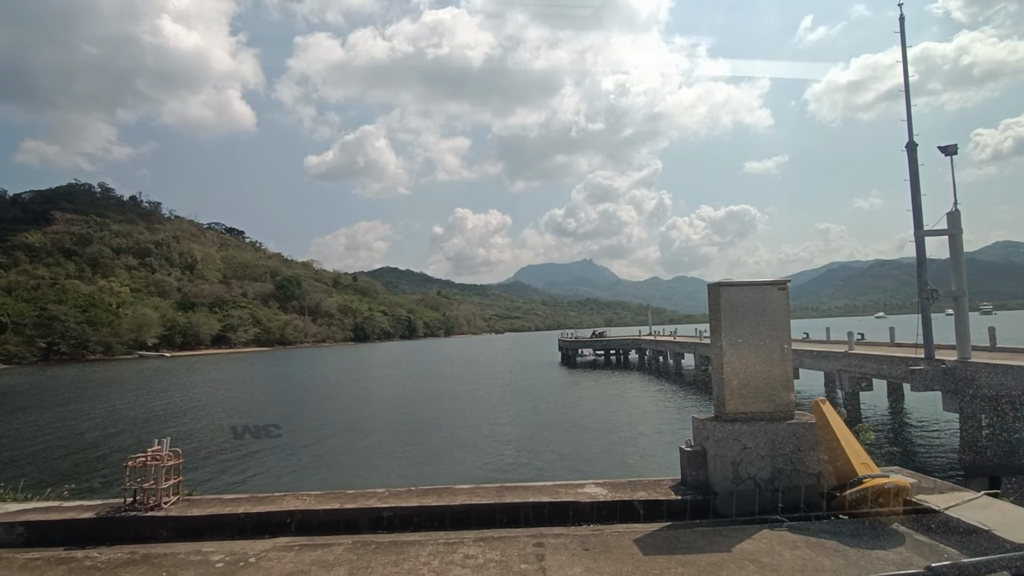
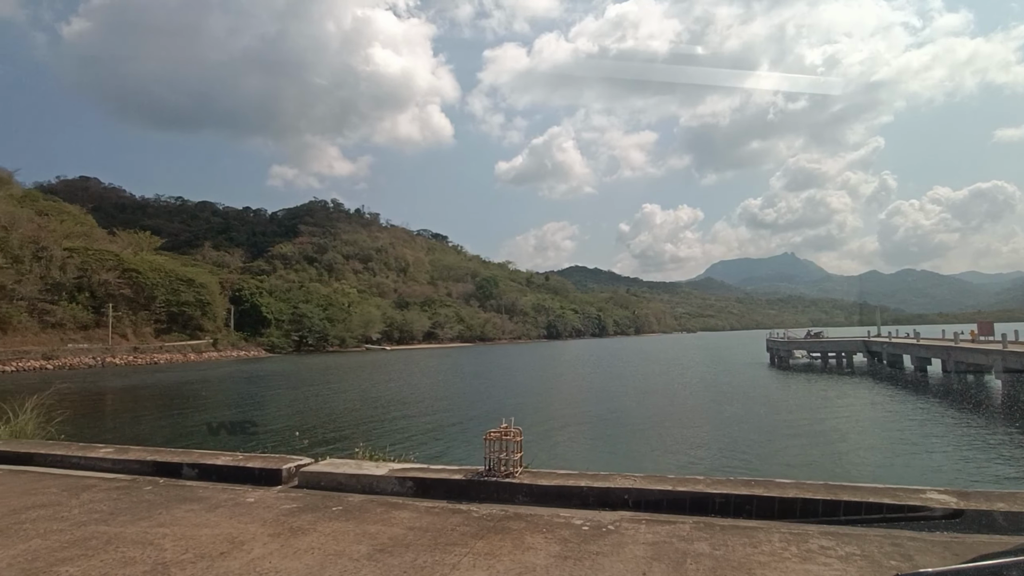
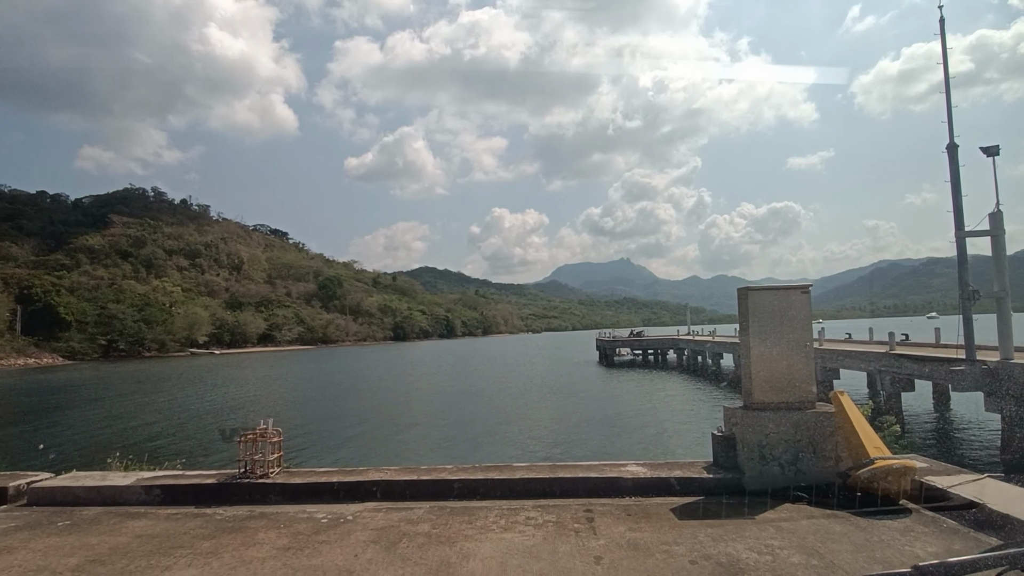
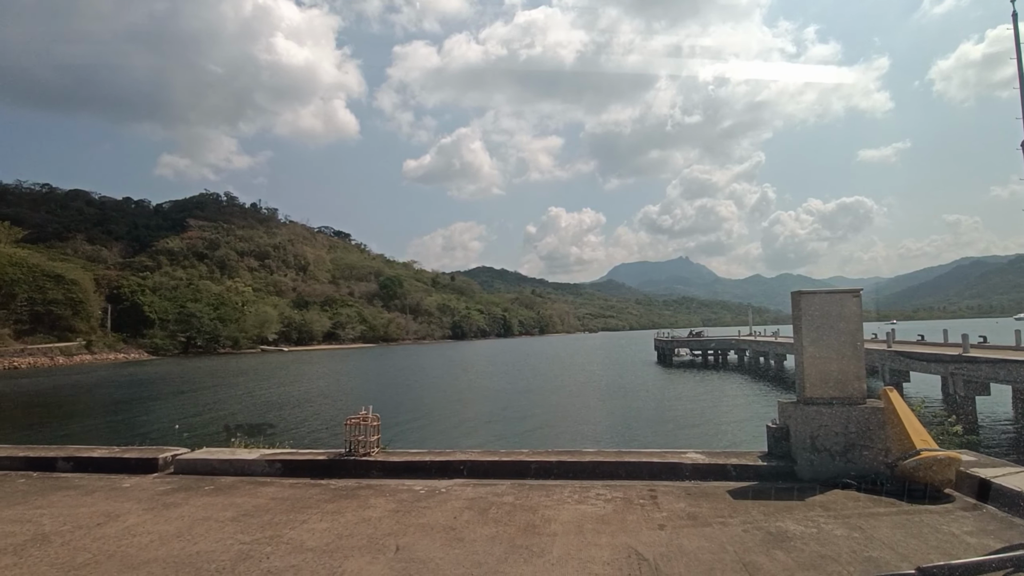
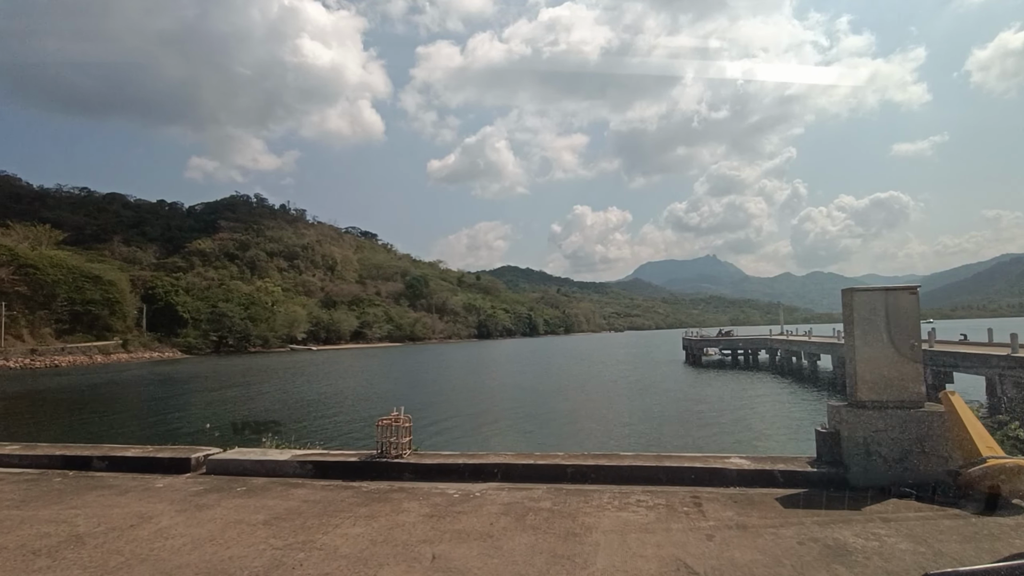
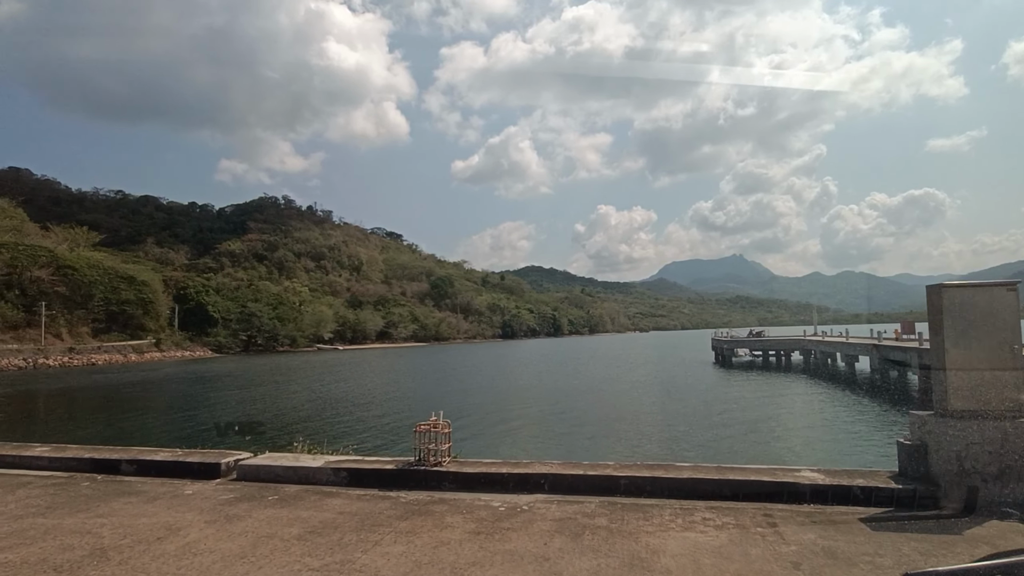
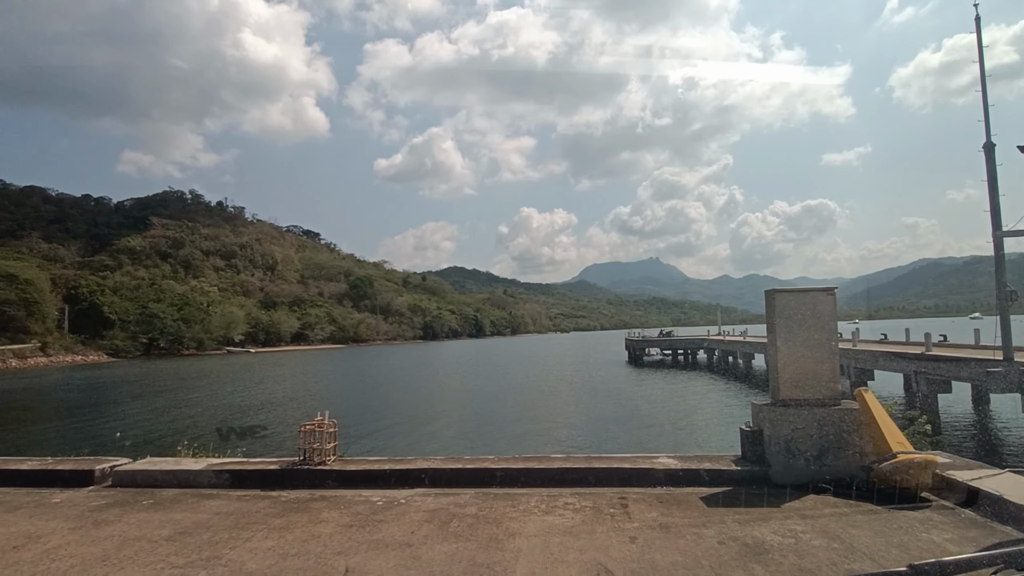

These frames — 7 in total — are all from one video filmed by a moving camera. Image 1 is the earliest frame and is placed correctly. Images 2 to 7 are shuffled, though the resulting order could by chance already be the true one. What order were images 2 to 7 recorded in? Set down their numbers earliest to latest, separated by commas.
3, 7, 4, 5, 6, 2
